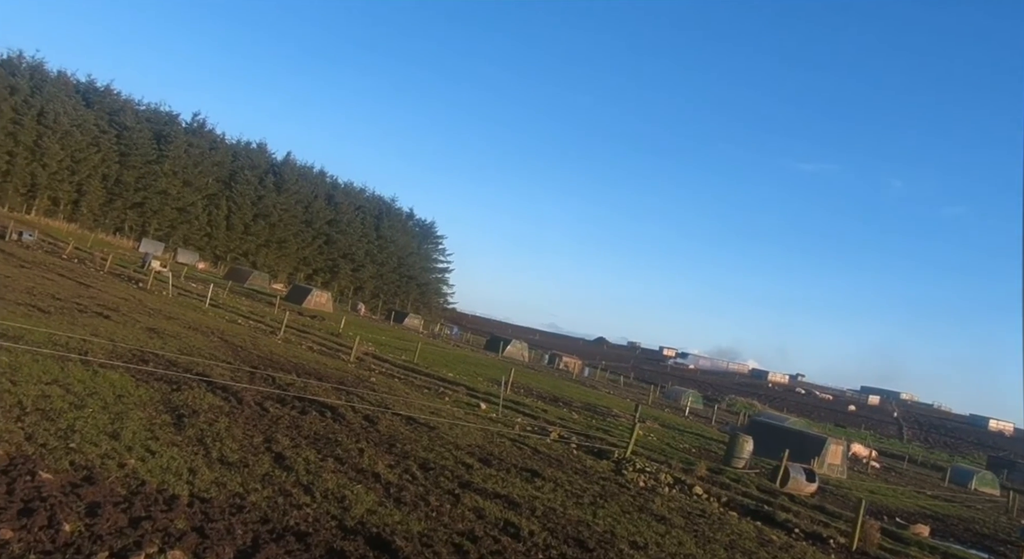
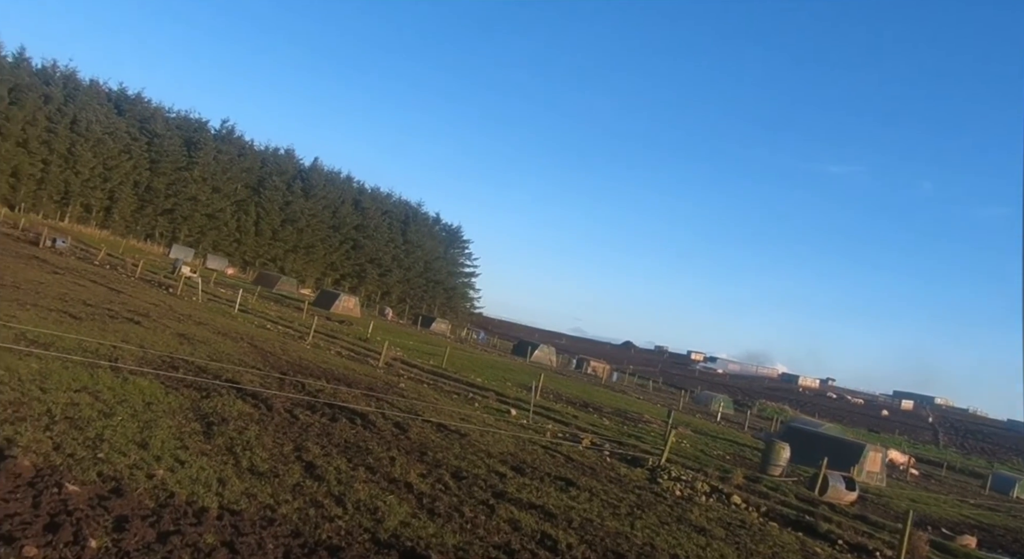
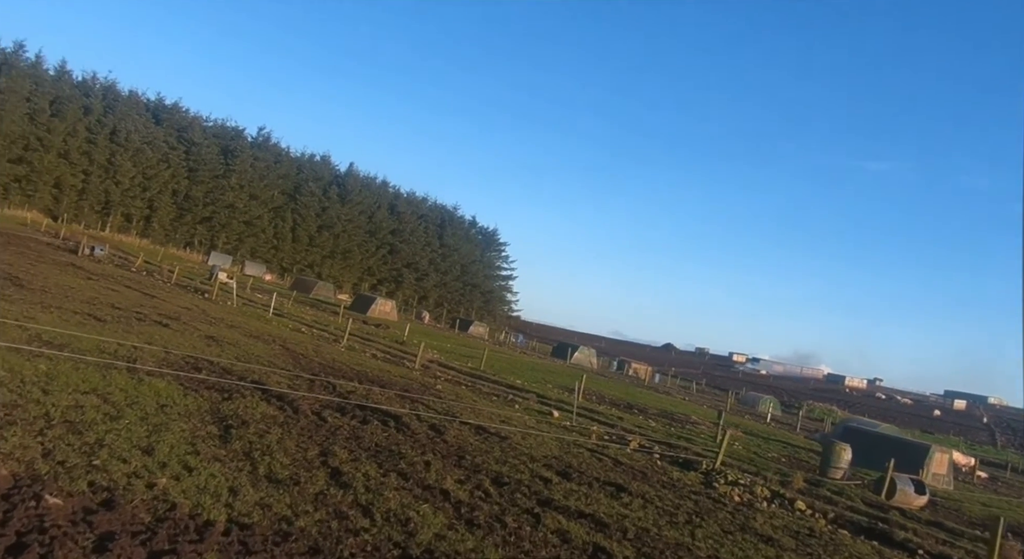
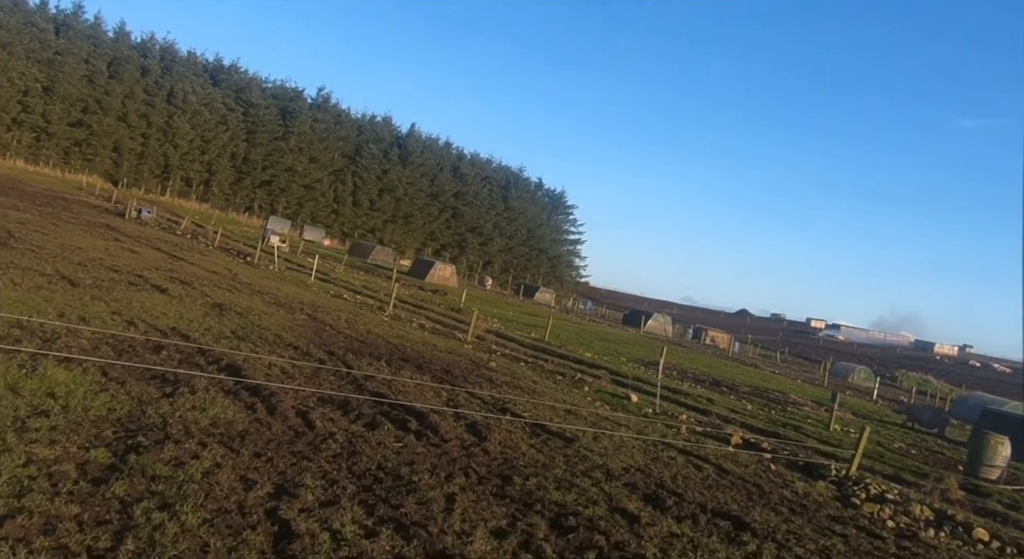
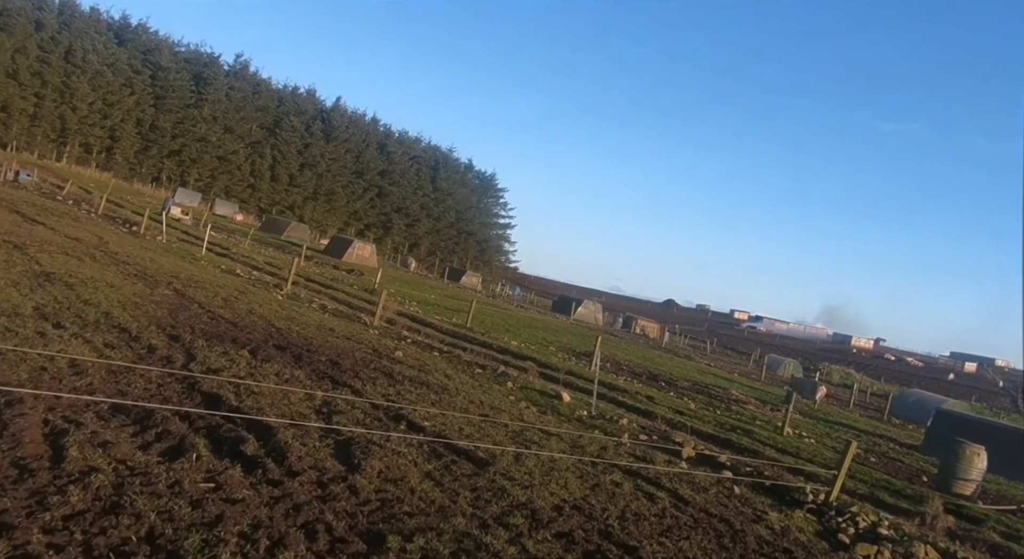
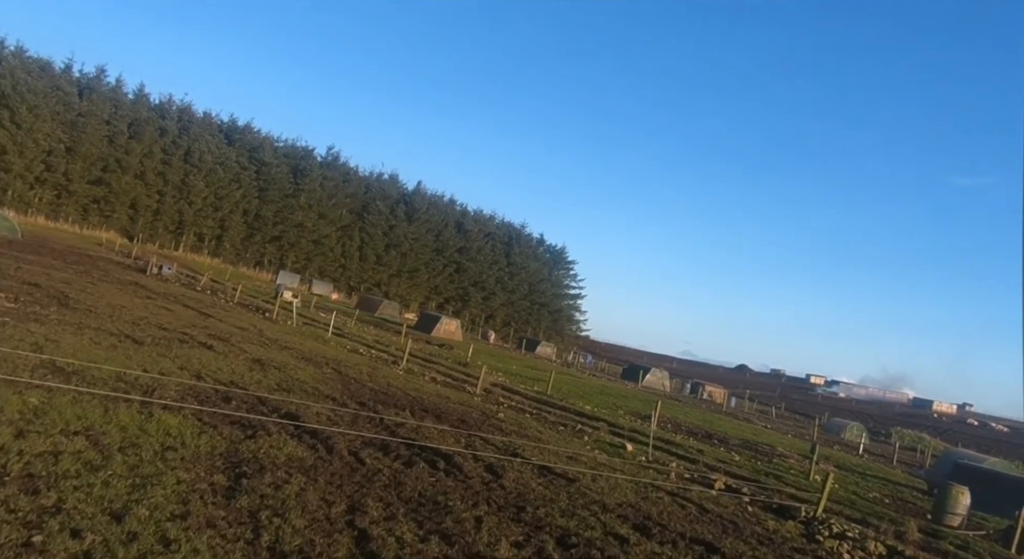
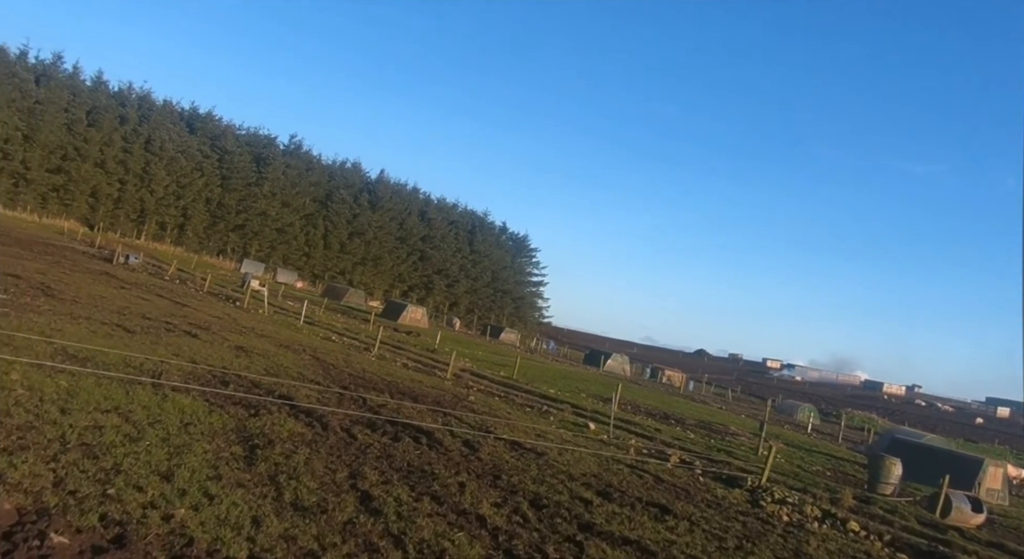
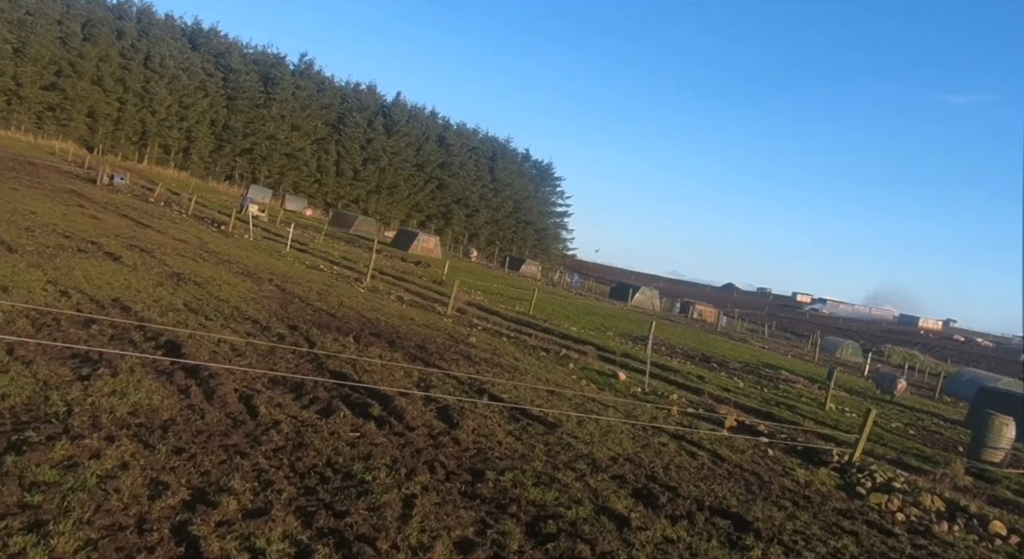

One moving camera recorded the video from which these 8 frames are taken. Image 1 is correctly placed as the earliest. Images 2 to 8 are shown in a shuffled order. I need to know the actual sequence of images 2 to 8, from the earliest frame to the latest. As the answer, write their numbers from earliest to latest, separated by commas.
2, 3, 7, 6, 4, 8, 5
